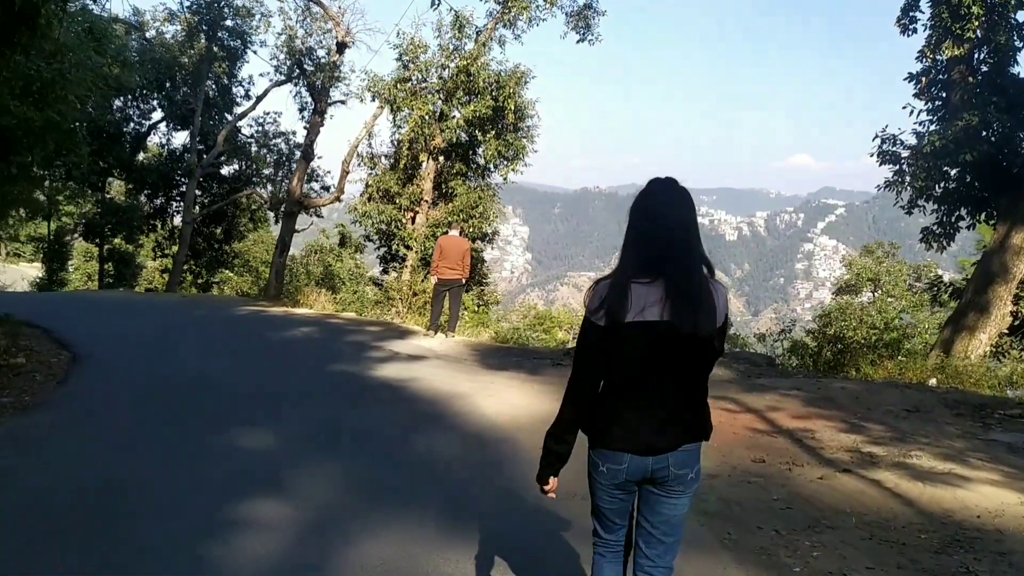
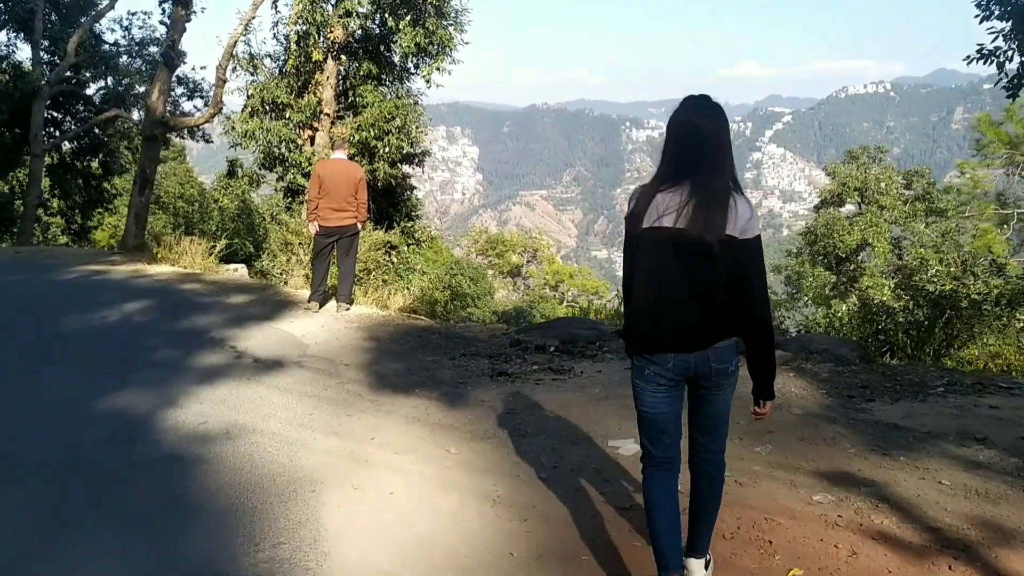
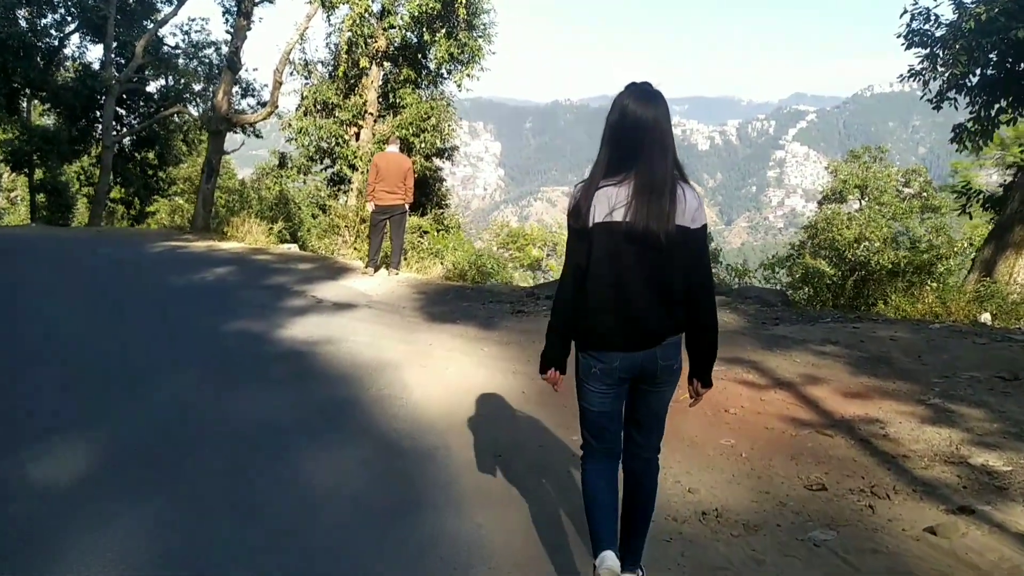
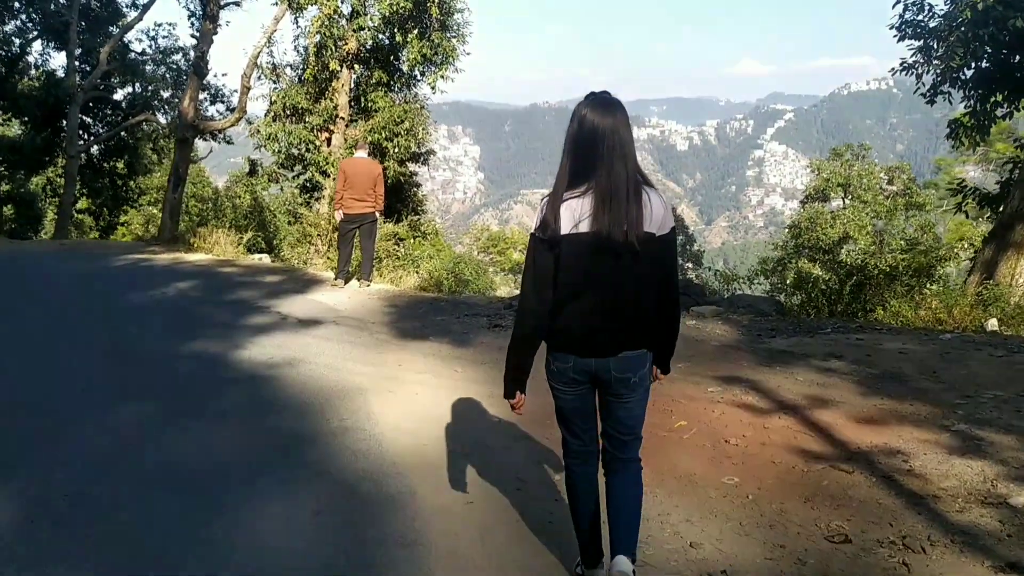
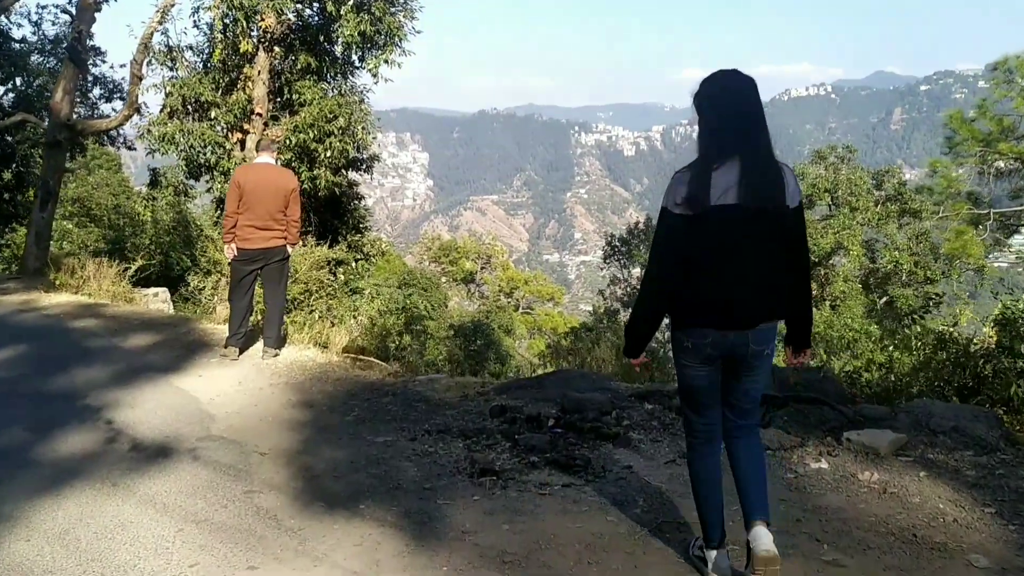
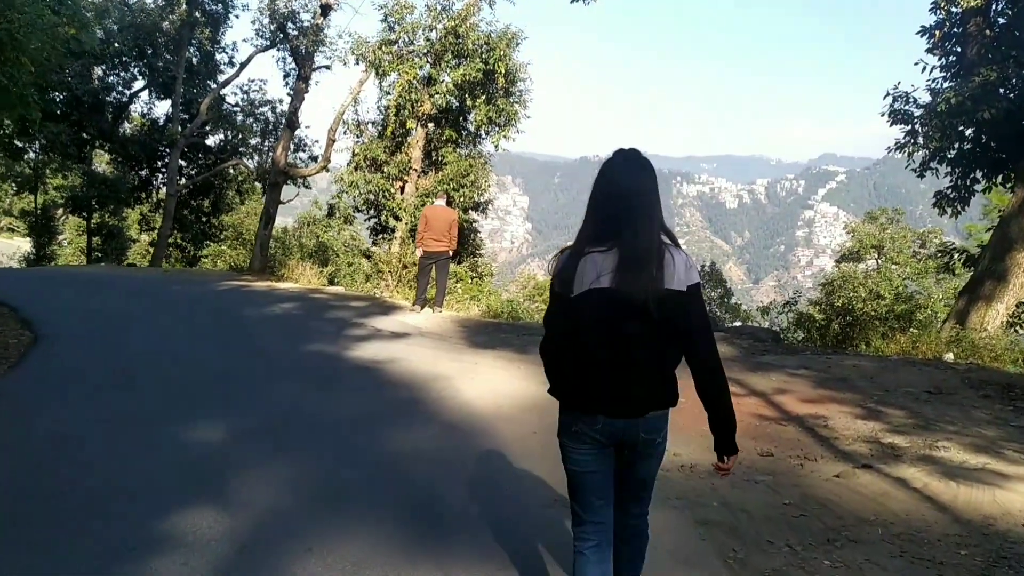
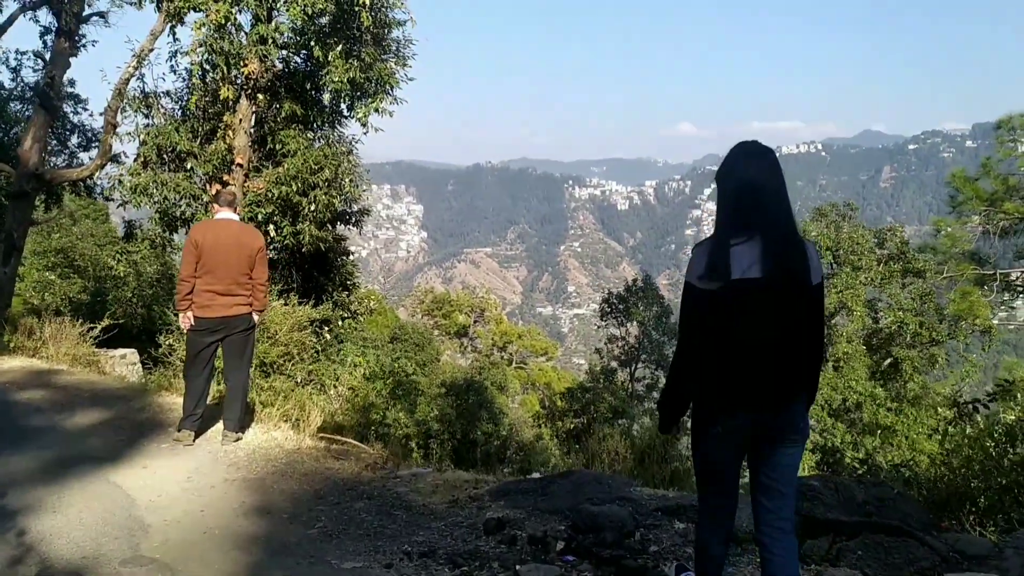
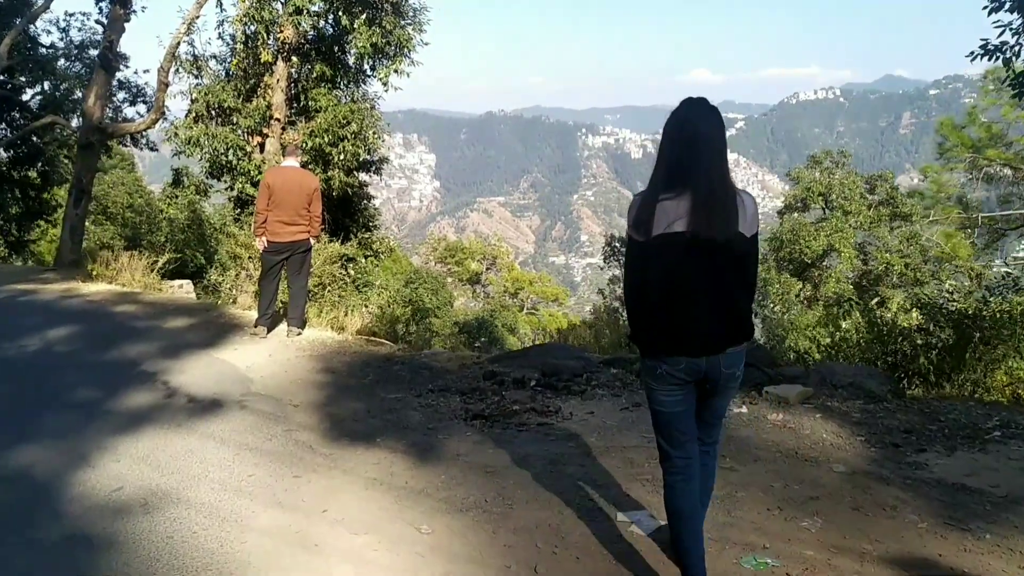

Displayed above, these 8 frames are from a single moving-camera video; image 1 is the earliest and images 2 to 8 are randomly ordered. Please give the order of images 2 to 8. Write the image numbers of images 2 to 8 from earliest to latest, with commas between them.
6, 3, 4, 2, 8, 5, 7
